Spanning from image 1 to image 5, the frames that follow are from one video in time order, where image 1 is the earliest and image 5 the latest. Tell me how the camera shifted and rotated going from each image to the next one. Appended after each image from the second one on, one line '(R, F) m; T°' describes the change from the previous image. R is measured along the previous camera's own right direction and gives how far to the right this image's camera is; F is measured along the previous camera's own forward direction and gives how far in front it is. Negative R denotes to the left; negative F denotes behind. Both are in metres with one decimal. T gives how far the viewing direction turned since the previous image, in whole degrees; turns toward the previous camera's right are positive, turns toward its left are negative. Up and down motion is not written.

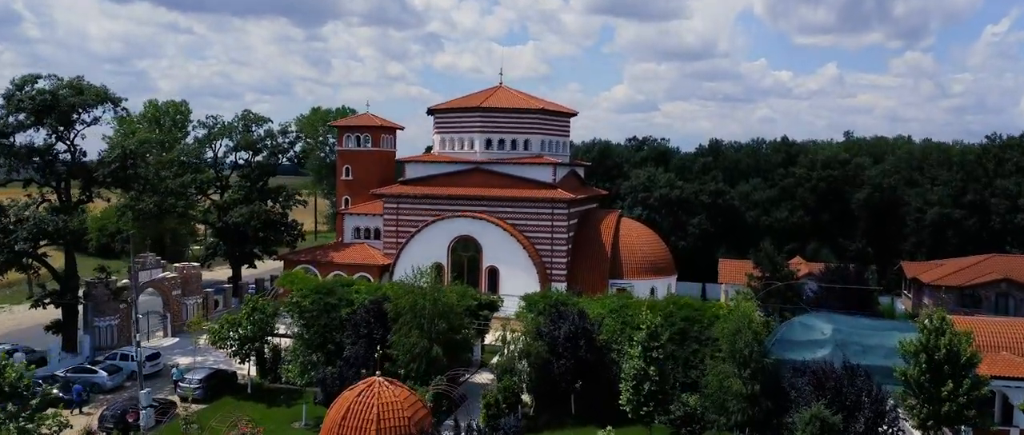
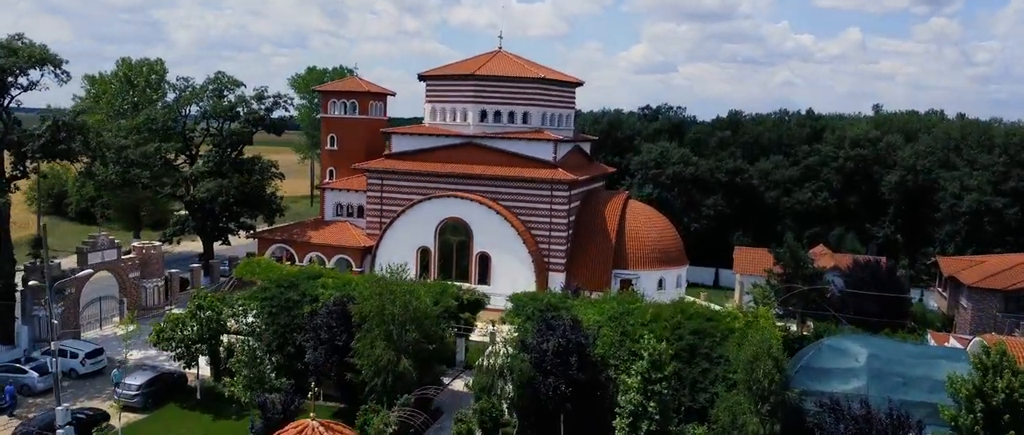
(+0.7, +3.1) m; -1°
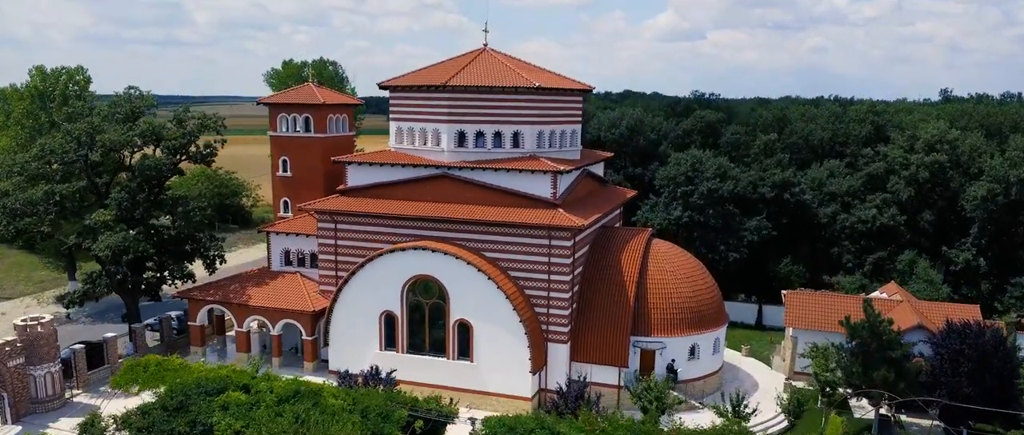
(+1.2, +6.6) m; -2°
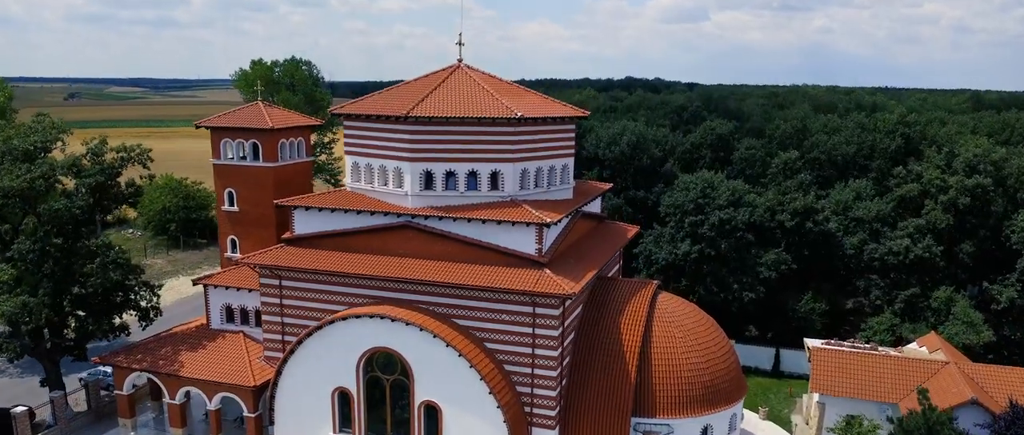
(+0.6, +3.8) m; 0°
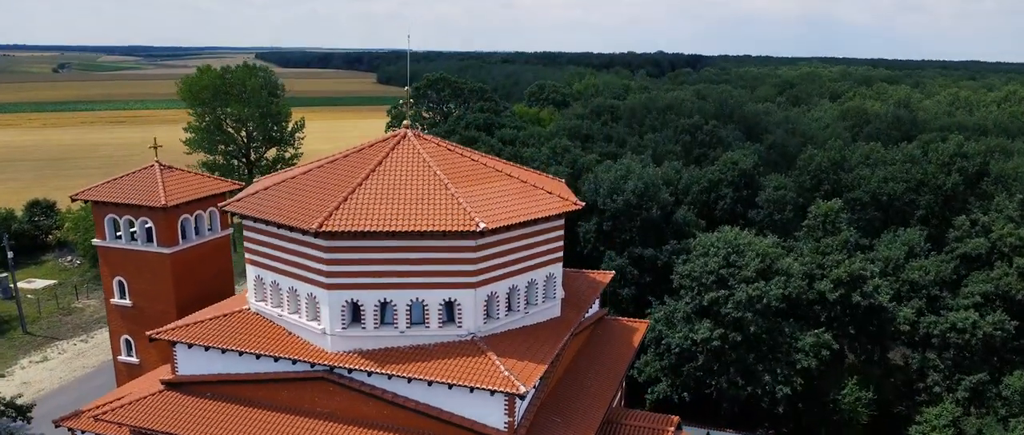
(+0.7, +5.6) m; 0°
